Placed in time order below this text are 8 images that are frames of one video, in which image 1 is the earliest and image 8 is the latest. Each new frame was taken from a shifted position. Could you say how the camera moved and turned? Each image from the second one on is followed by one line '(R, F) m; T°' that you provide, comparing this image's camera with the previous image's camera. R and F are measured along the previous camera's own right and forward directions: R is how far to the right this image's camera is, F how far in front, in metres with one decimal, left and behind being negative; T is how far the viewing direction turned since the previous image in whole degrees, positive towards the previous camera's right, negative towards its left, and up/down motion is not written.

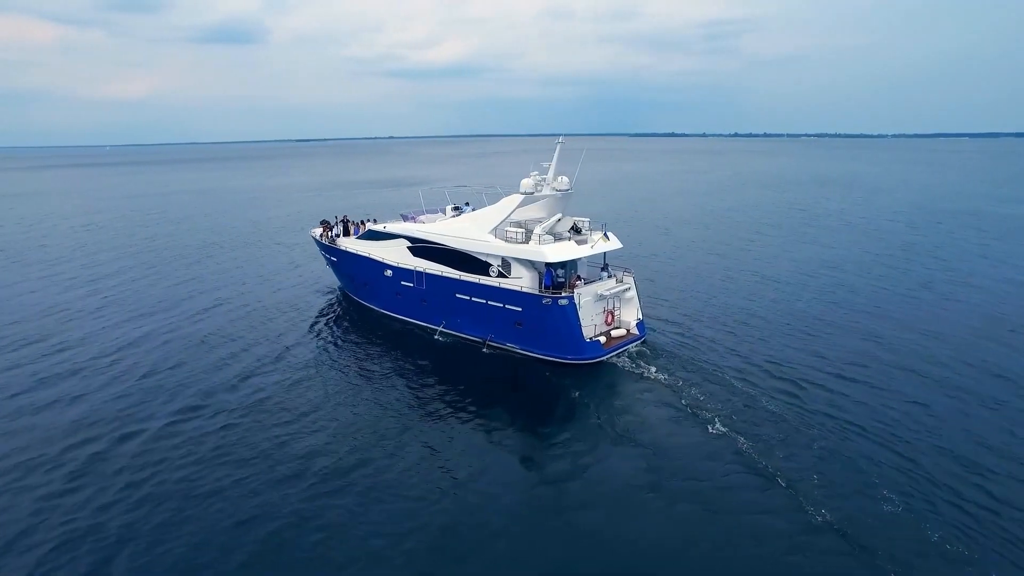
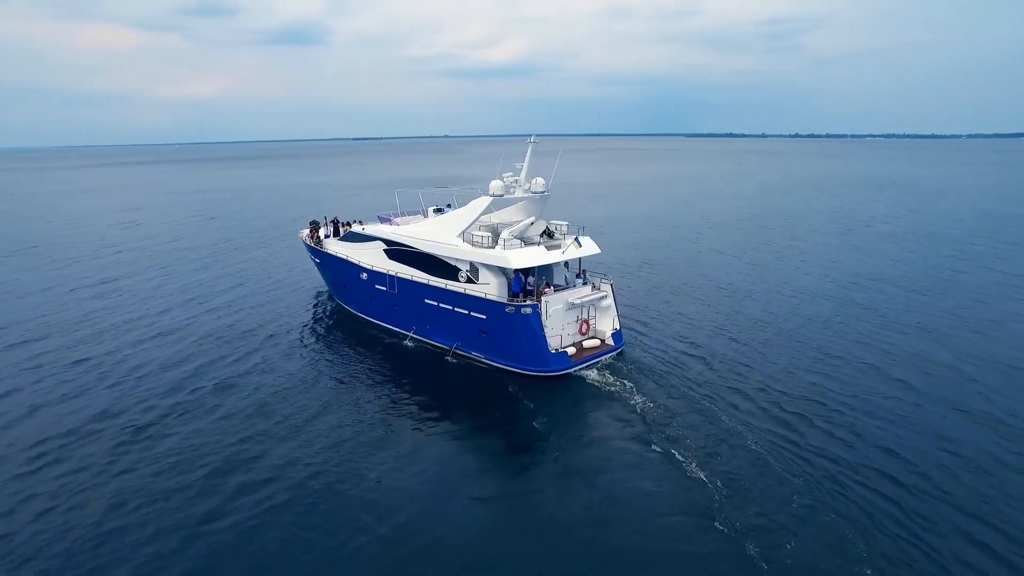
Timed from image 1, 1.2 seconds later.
(+2.6, +2.2) m; -4°
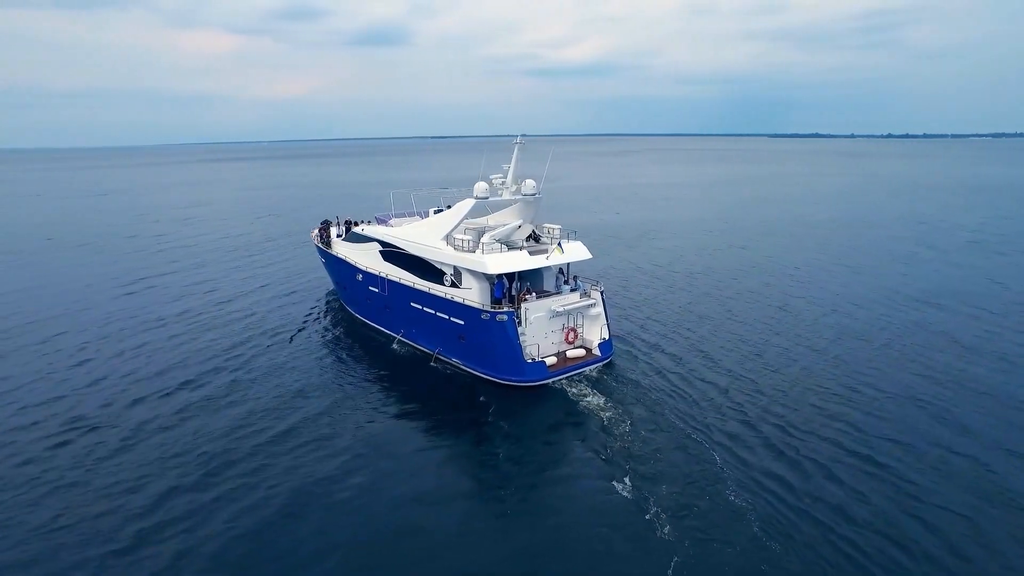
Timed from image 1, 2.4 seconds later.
(+2.3, +0.9) m; -5°
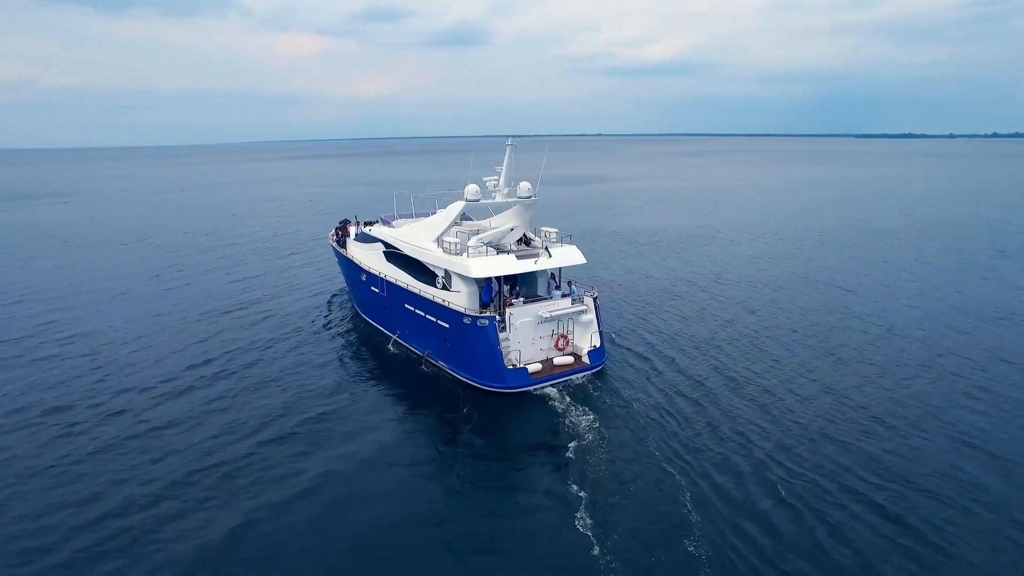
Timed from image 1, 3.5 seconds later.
(+2.1, +0.5) m; -5°
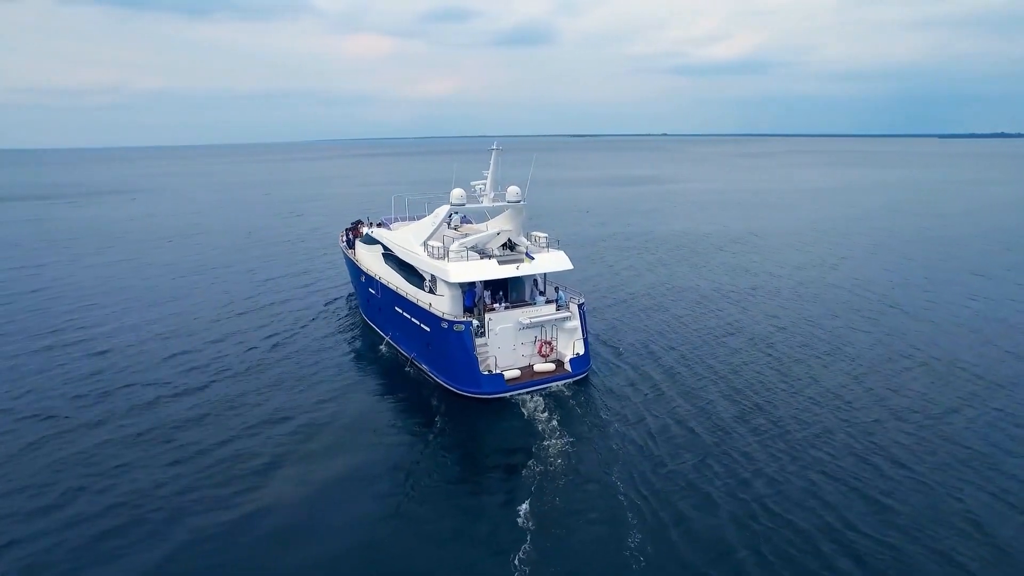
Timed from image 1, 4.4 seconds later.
(+2.0, +0.2) m; -4°
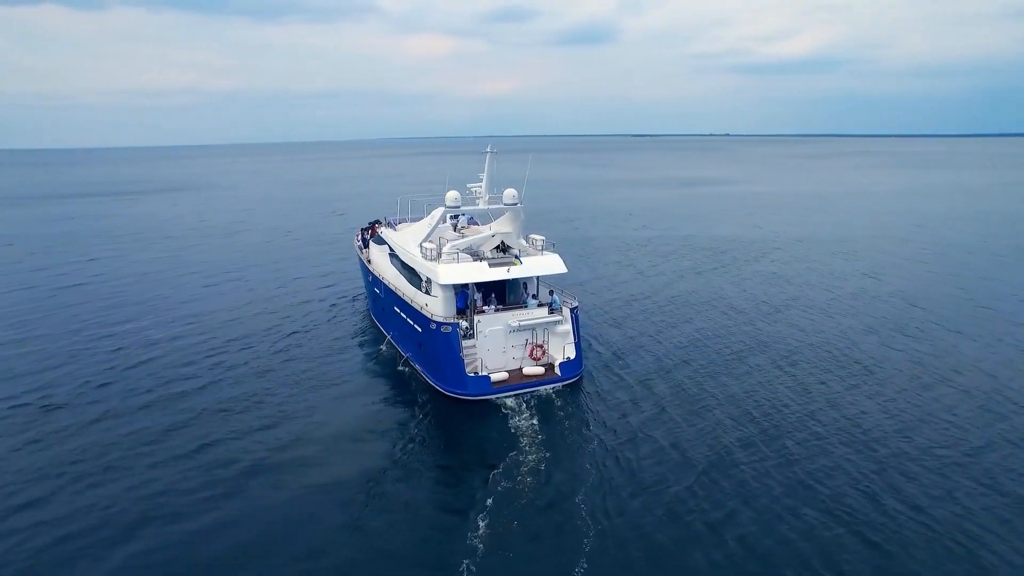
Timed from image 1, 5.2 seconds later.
(+1.6, 0.0) m; -4°
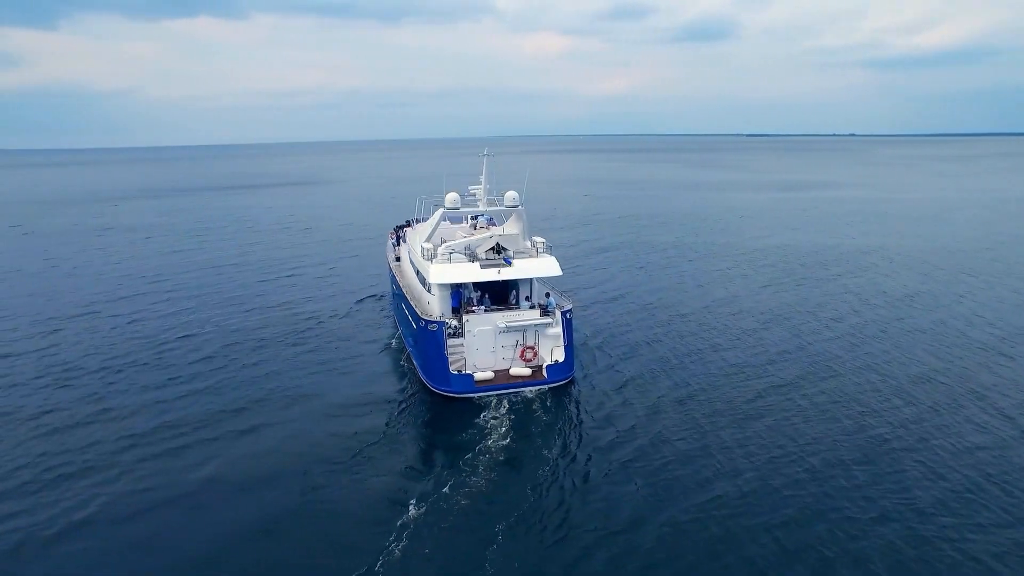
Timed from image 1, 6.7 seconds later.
(+2.8, -0.2) m; -7°
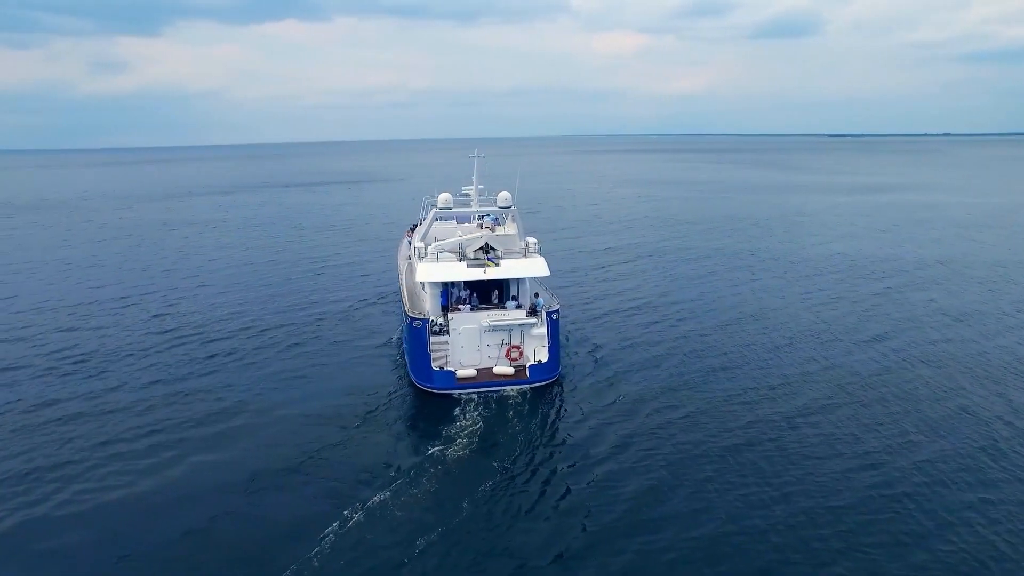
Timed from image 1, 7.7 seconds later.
(+2.0, -0.2) m; -4°
